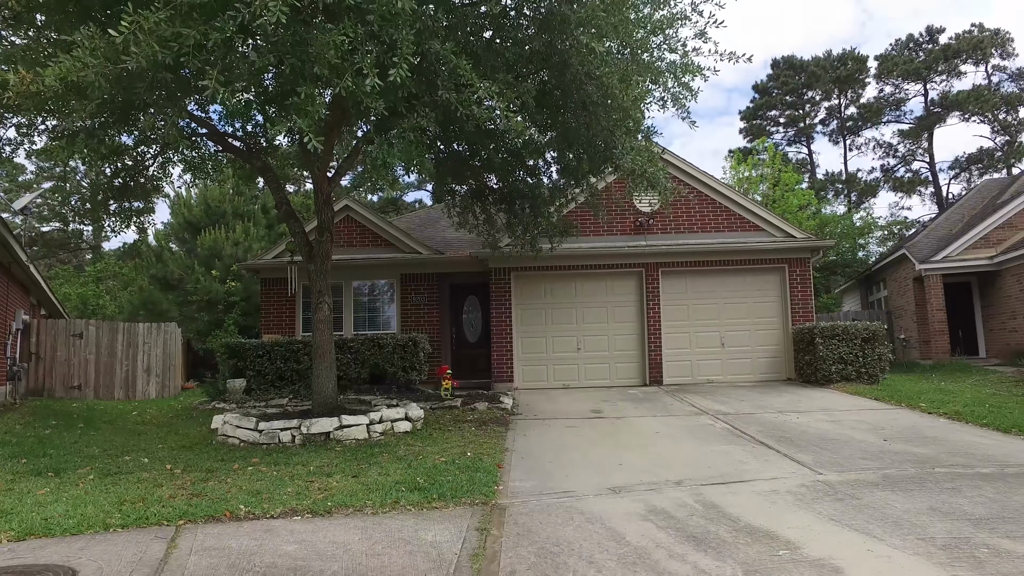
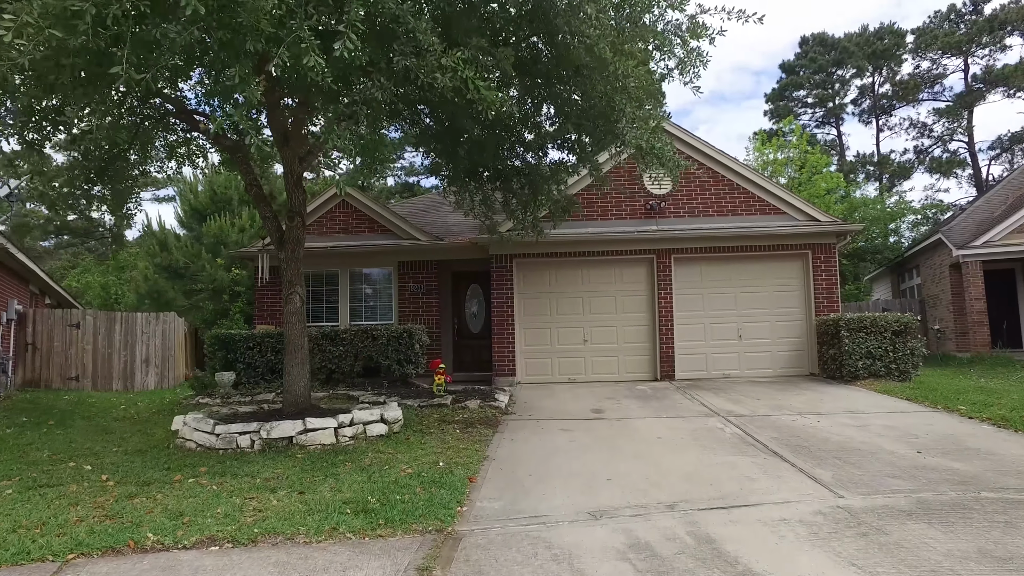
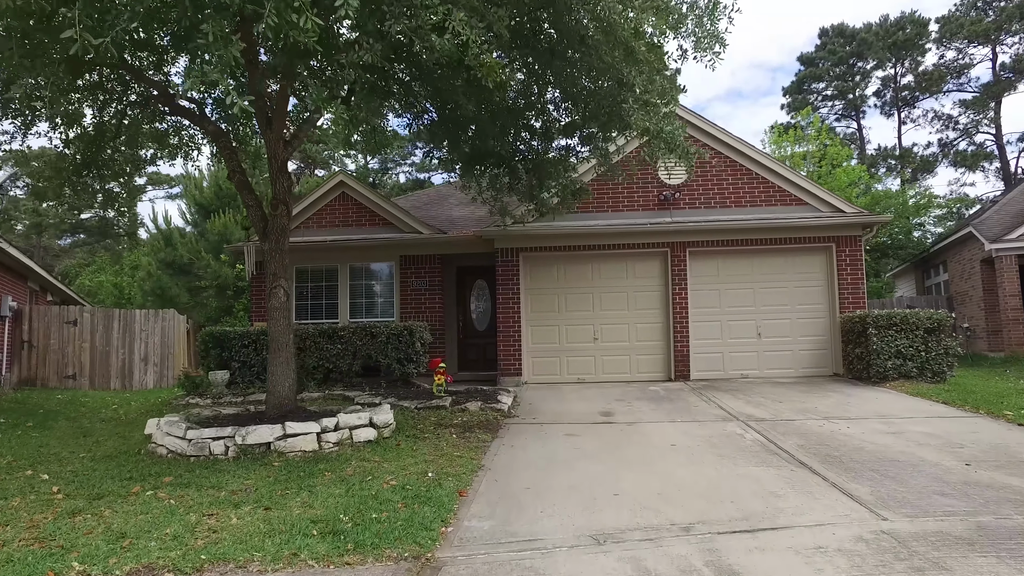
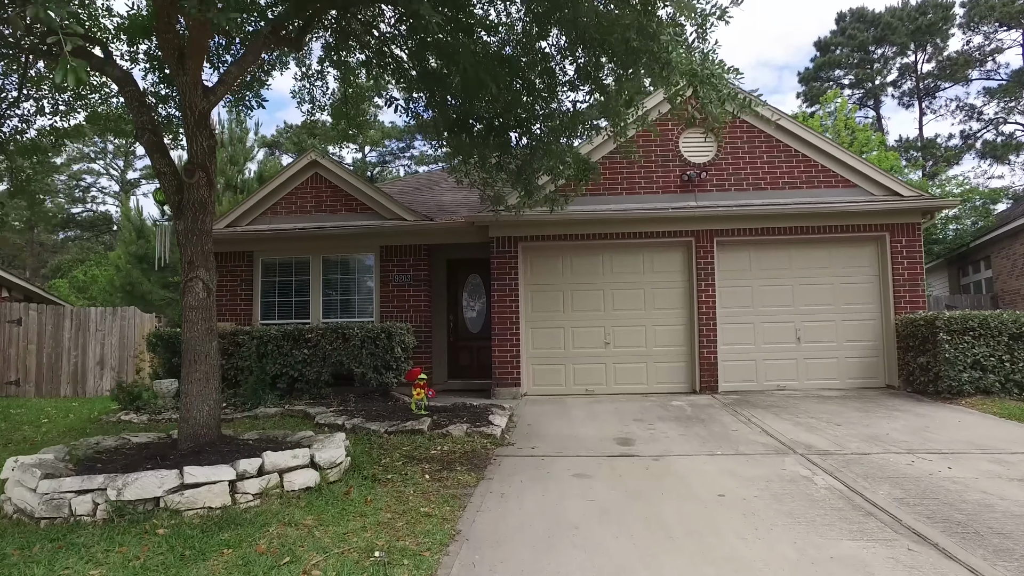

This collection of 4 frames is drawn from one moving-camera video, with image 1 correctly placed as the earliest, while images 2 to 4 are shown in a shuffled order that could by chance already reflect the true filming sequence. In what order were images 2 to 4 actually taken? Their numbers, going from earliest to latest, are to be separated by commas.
2, 3, 4
